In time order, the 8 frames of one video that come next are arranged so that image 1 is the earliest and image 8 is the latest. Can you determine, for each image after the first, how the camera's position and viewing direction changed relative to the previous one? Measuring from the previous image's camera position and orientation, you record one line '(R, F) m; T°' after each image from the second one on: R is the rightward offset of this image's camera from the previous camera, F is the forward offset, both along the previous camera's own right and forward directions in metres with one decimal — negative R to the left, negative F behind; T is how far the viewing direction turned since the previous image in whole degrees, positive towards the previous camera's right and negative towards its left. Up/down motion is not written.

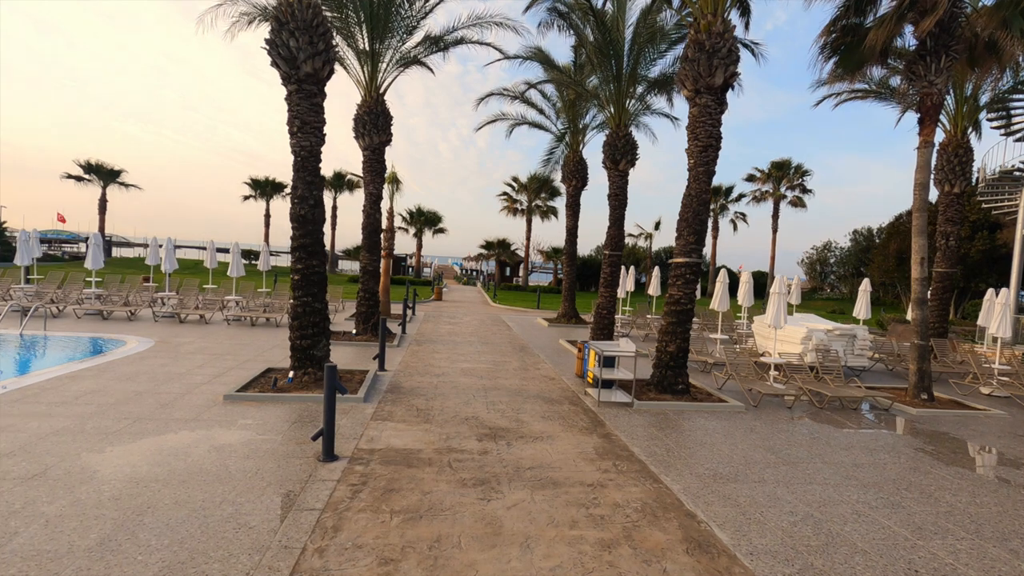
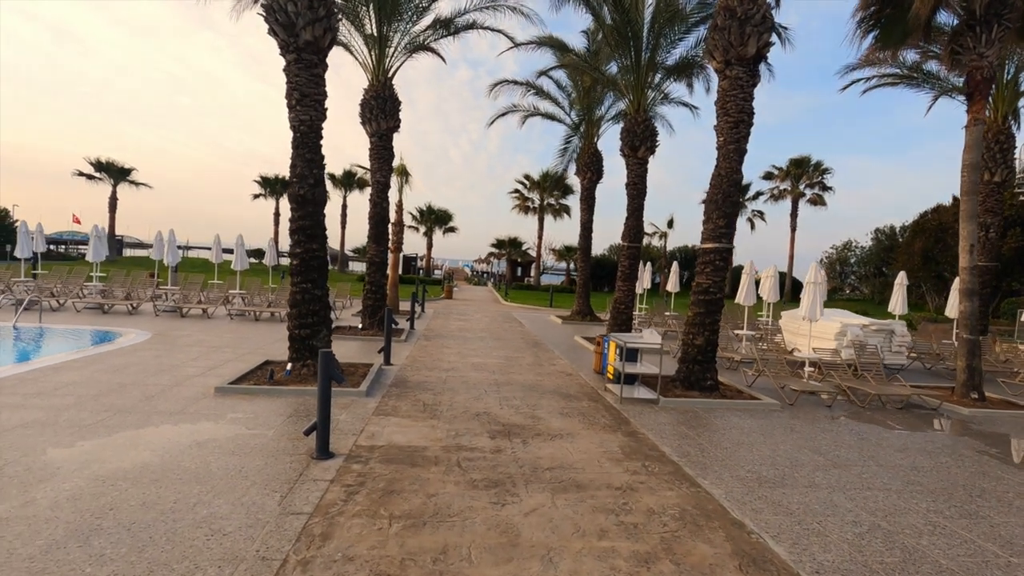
(-0.1, +0.7) m; -1°
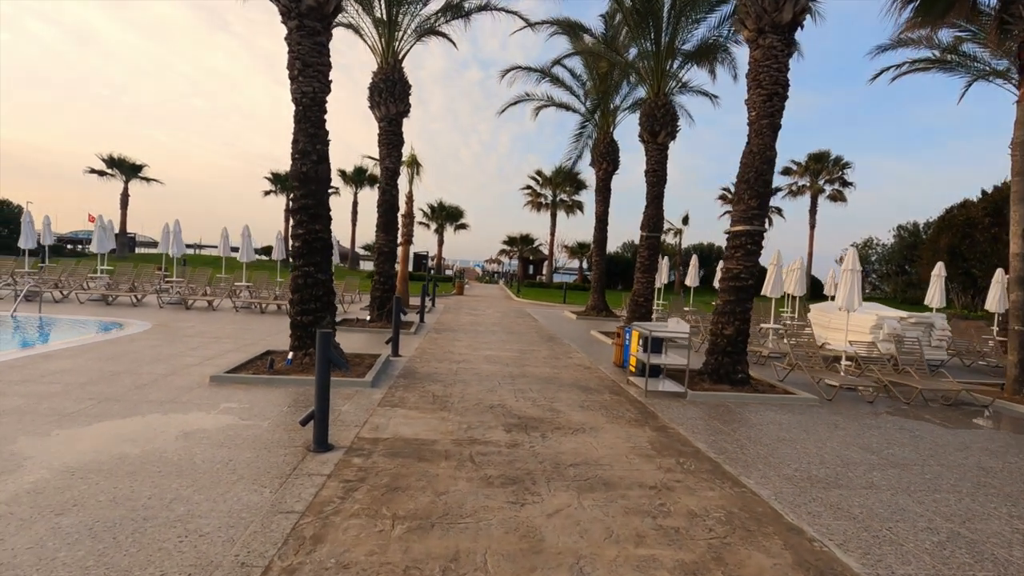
(-0.1, +0.6) m; -1°
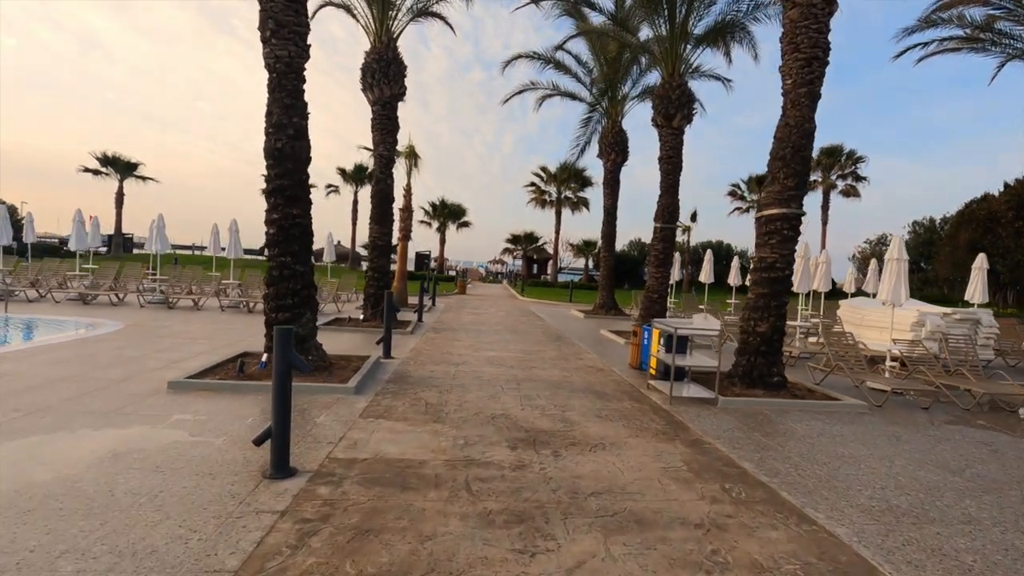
(0.0, +1.0) m; 0°
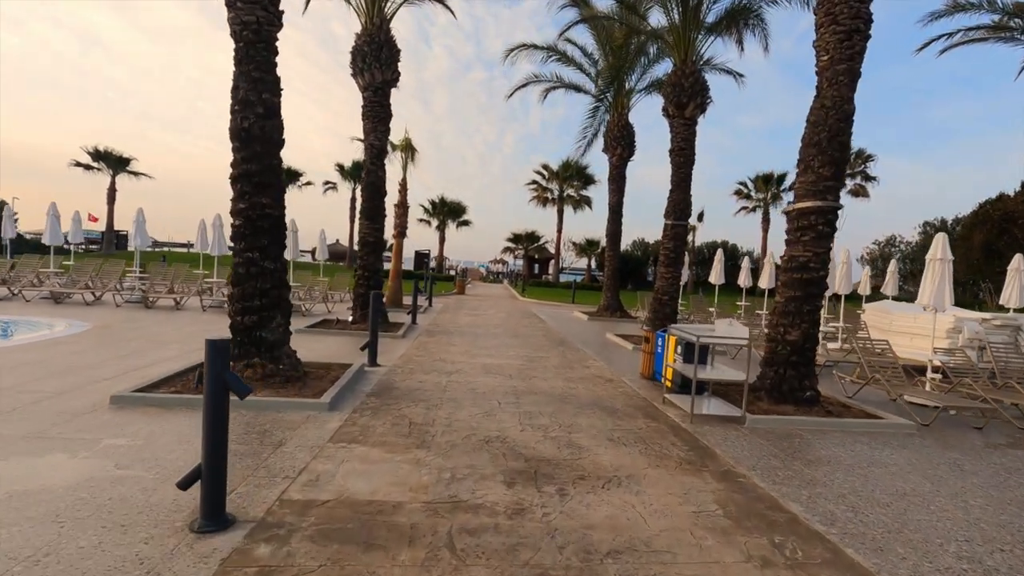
(0.0, +0.9) m; 0°
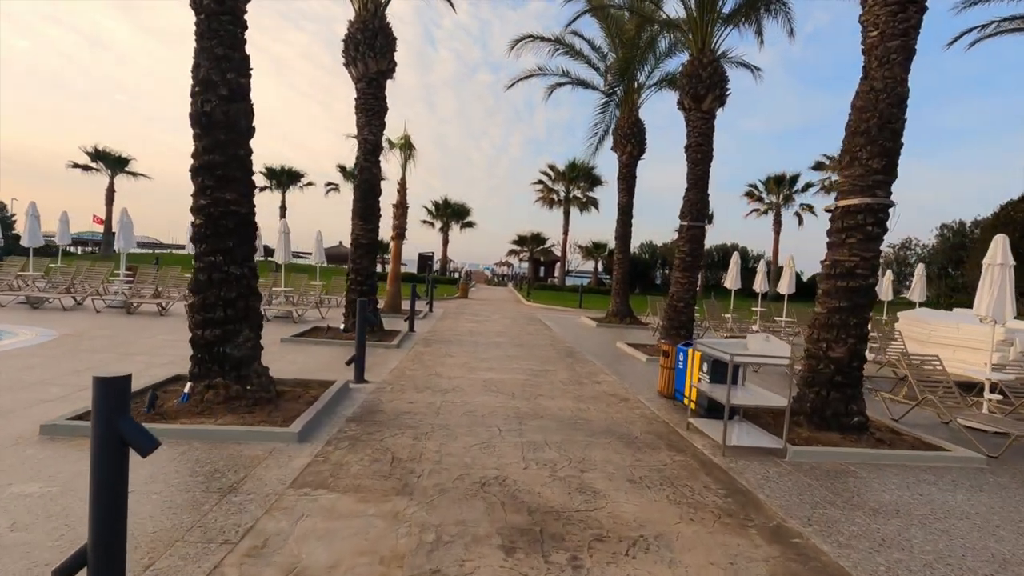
(0.0, +0.9) m; -1°
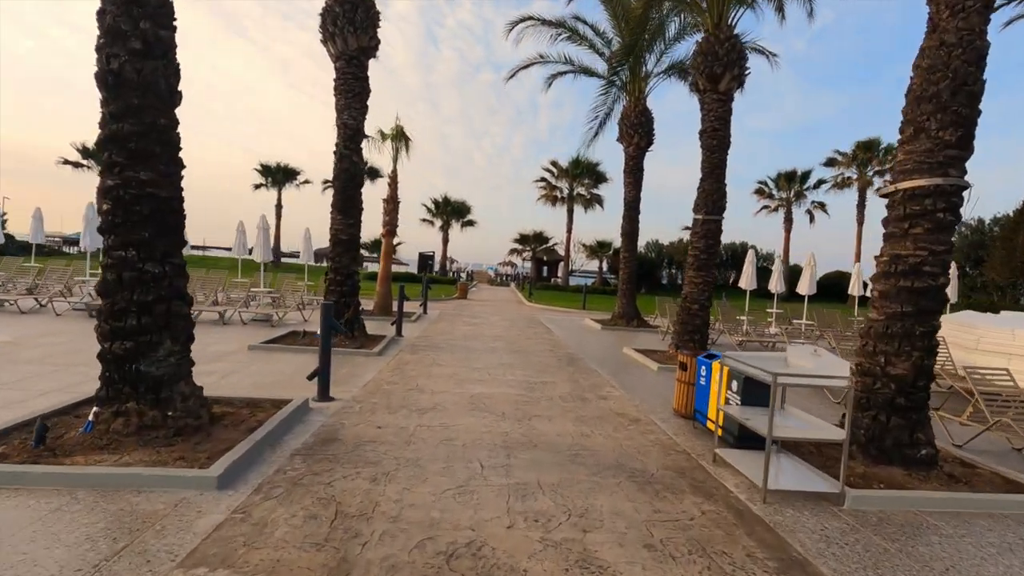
(+0.2, +1.1) m; 0°
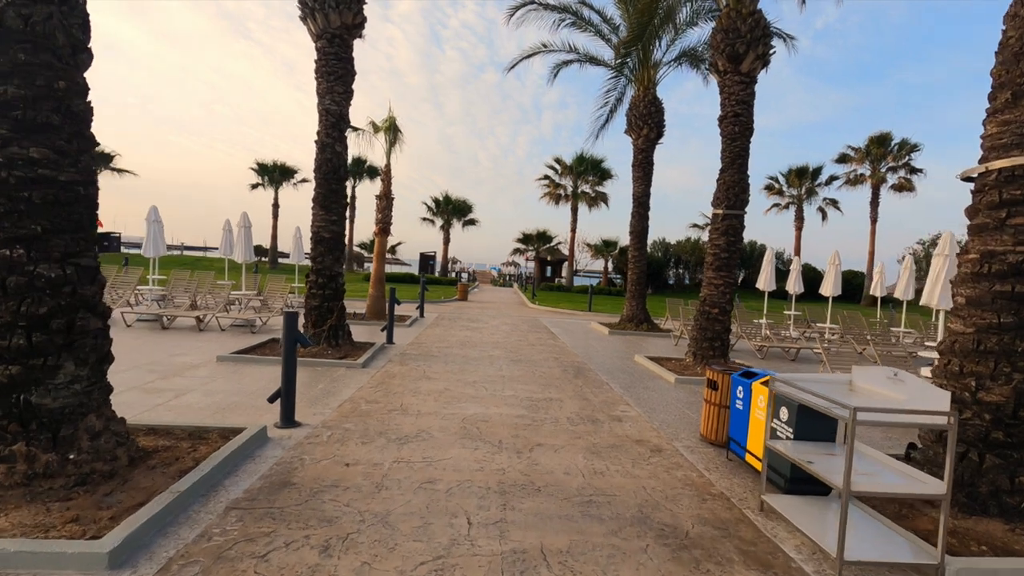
(+0.1, +1.0) m; 0°
